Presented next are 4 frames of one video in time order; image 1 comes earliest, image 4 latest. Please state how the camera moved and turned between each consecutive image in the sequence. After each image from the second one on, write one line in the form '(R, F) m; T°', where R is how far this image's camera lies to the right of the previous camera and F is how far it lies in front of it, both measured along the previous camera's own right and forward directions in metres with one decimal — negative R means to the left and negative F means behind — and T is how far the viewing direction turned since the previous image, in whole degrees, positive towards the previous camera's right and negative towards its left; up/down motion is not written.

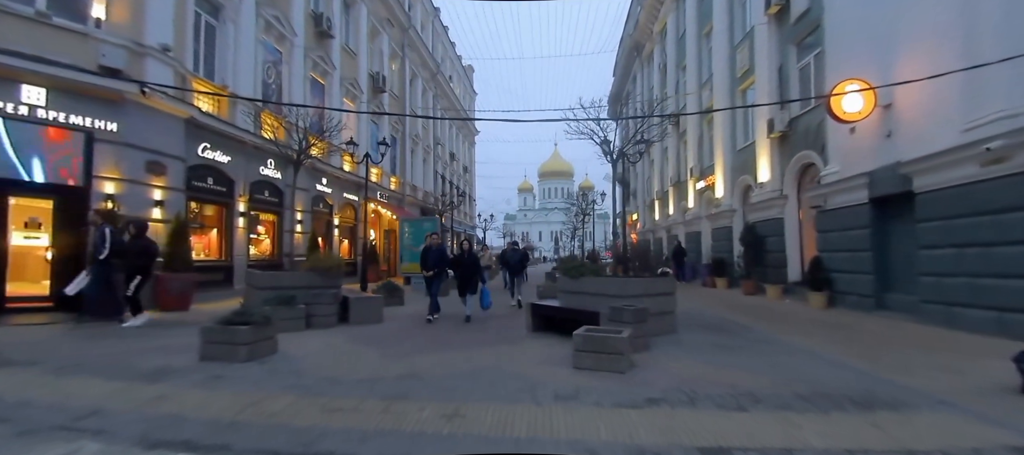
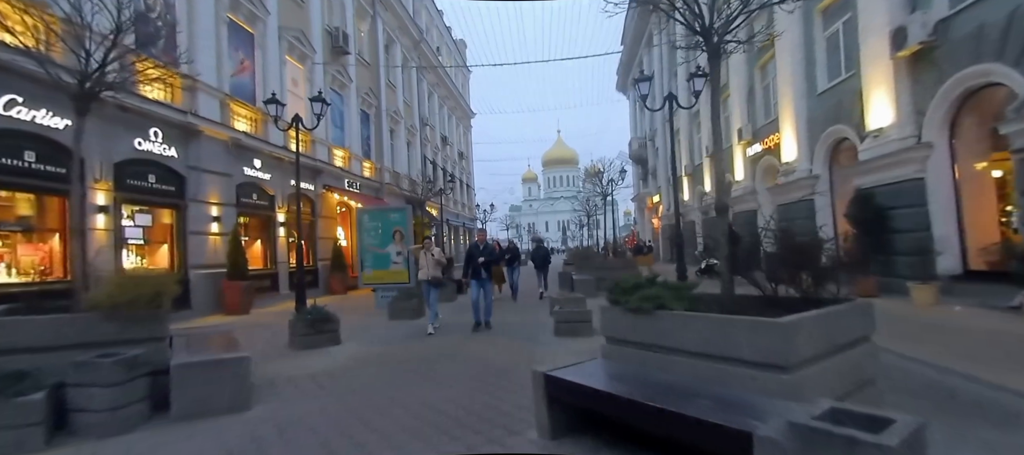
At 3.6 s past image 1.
(+0.2, +5.0) m; -1°
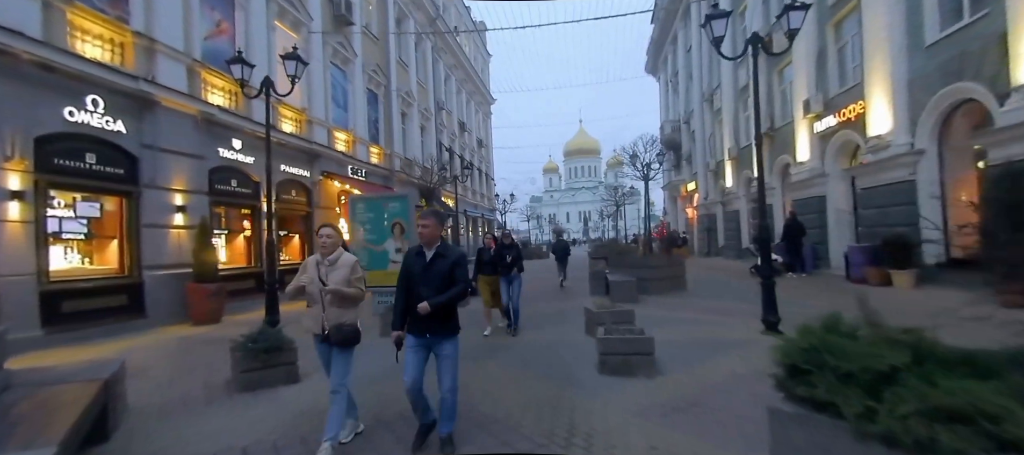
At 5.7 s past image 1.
(-0.1, +2.4) m; -3°
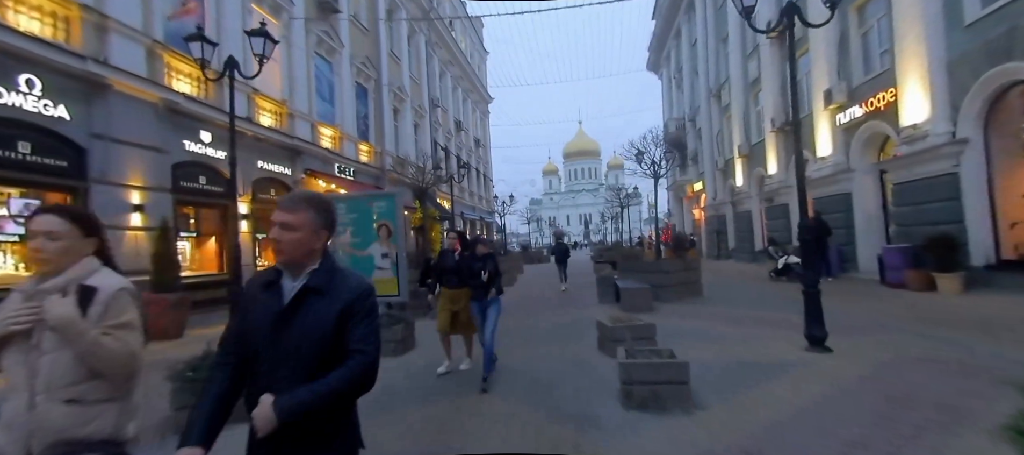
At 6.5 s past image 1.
(0.0, +1.2) m; 0°
